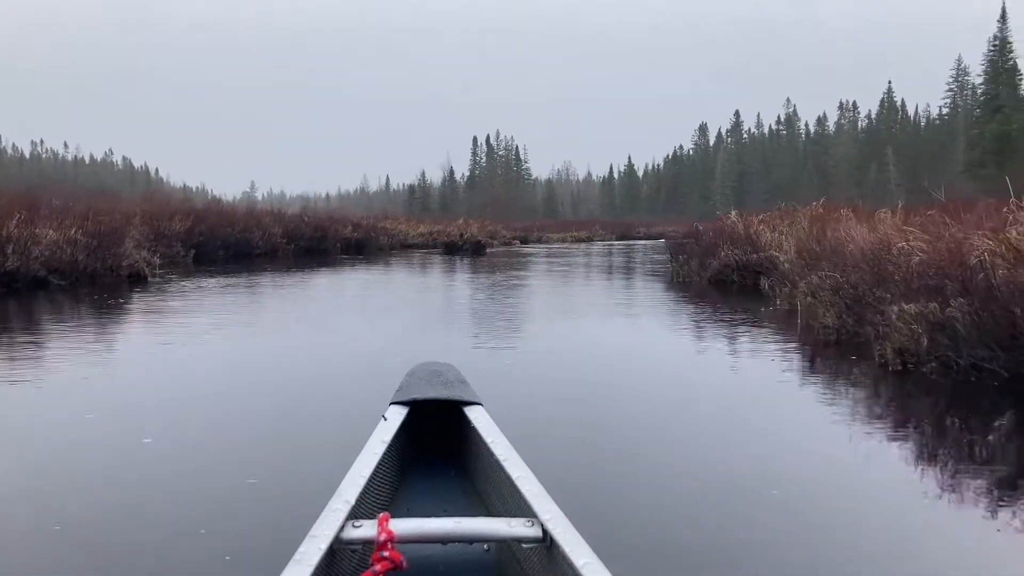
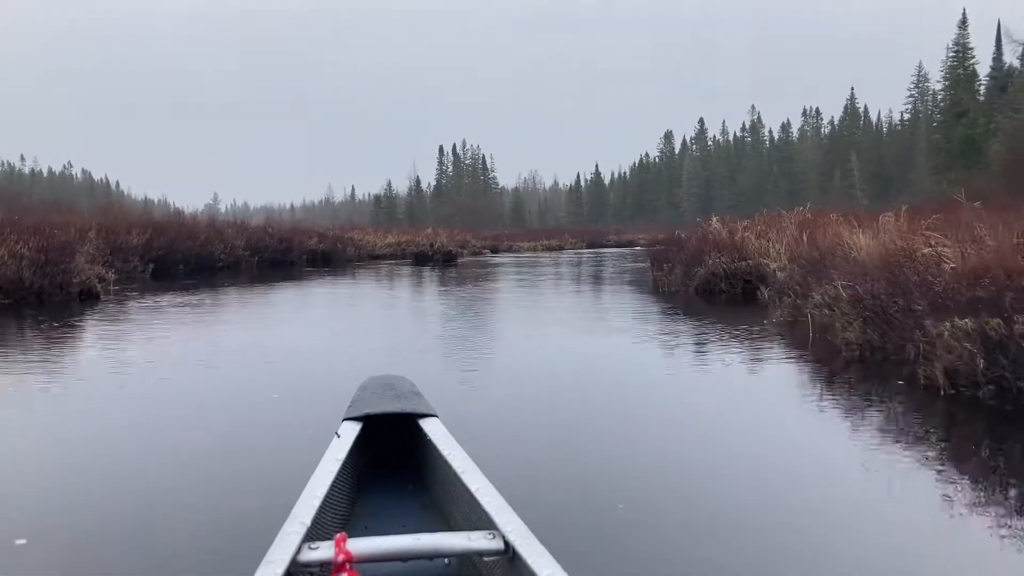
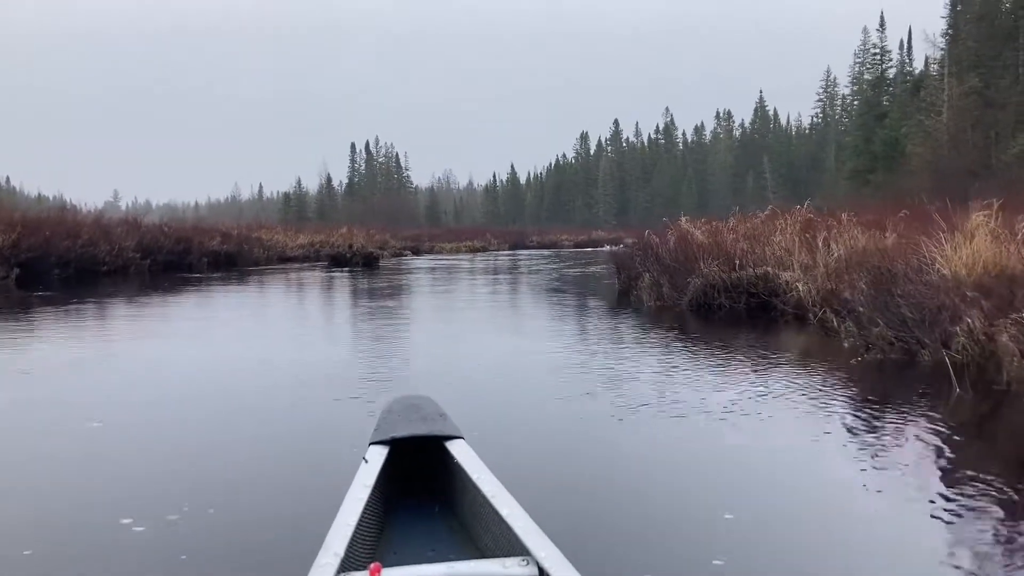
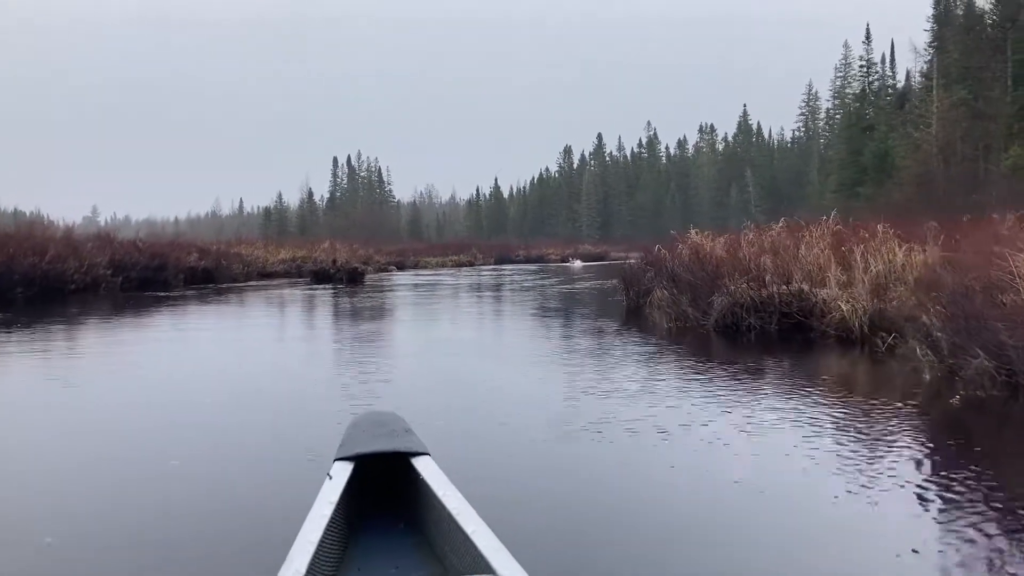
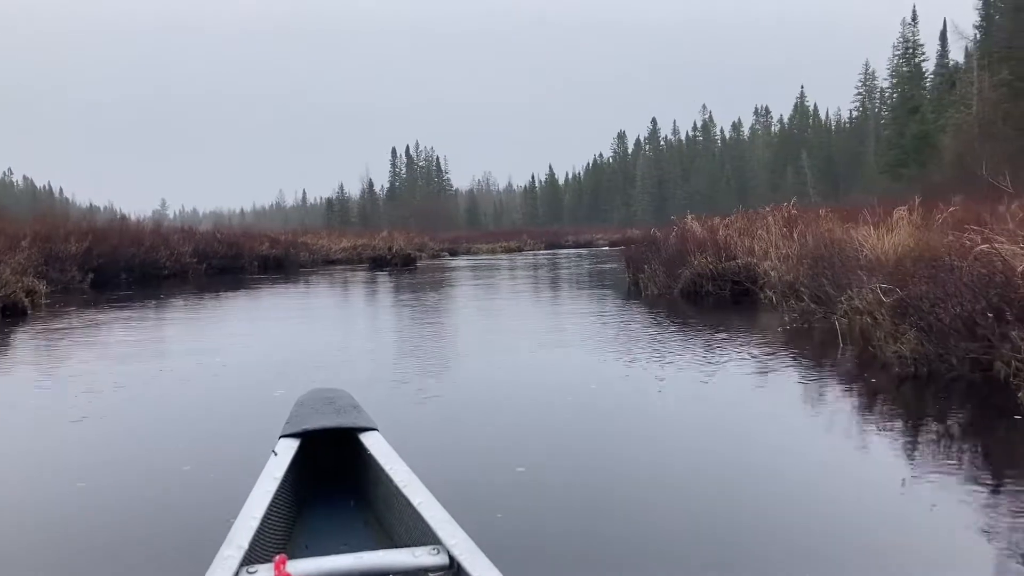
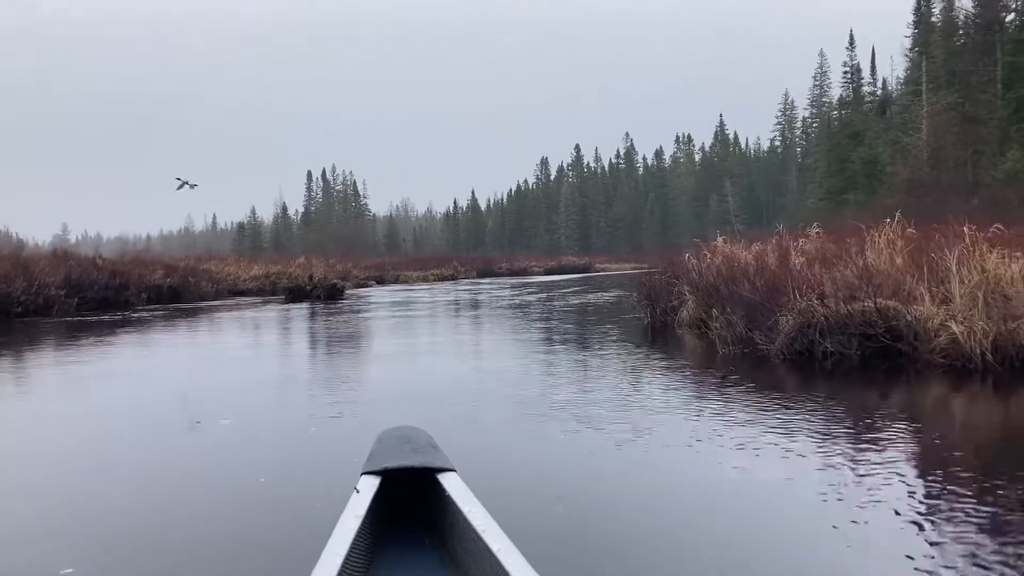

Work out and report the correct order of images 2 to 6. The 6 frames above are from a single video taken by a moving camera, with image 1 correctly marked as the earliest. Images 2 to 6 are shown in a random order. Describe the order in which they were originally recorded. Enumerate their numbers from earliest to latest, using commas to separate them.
2, 5, 3, 4, 6
